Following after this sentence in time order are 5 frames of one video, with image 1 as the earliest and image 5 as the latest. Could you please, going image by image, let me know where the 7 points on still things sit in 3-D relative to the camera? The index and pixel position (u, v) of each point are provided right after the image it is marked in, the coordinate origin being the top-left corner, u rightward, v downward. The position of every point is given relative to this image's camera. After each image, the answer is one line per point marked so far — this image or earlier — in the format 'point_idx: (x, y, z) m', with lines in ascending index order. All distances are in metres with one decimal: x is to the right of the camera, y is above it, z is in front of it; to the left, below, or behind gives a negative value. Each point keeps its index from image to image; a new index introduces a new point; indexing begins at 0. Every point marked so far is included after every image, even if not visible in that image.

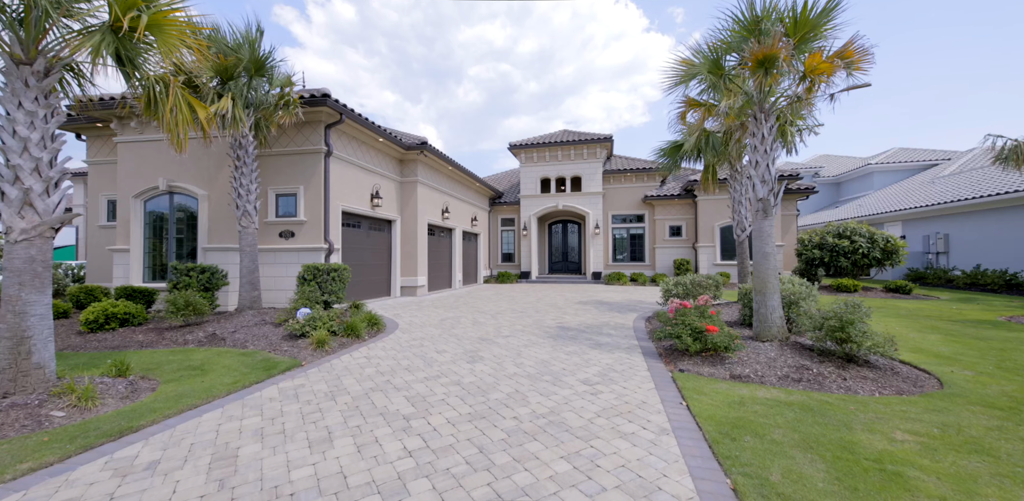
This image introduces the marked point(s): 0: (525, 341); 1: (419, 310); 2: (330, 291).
0: (+0.2, -1.6, +6.8) m
1: (-2.5, -1.6, +10.2) m
2: (-3.9, -0.9, +8.3) m
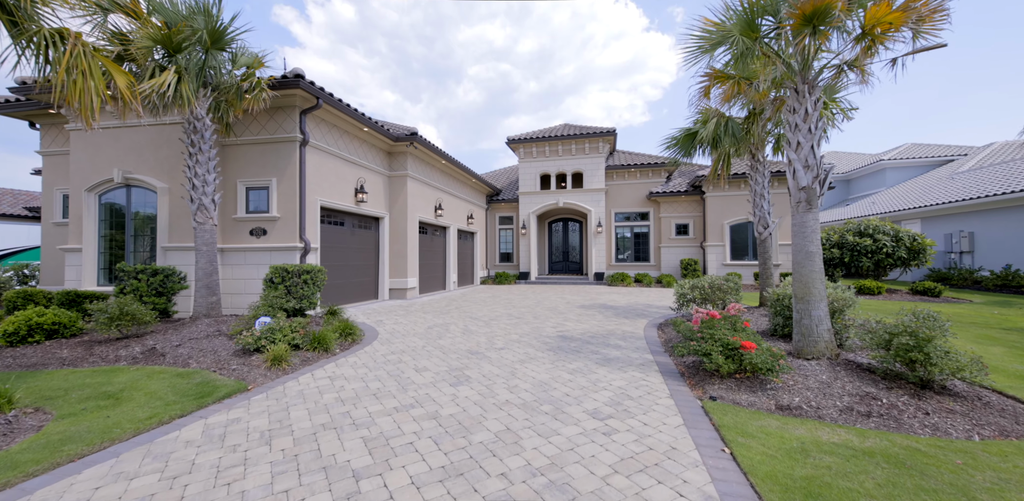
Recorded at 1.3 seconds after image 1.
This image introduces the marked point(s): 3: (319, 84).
0: (+0.2, -1.6, +5.9) m
1: (-2.5, -1.6, +9.2) m
2: (-4.0, -0.9, +7.3) m
3: (-4.4, +3.8, +8.8) m
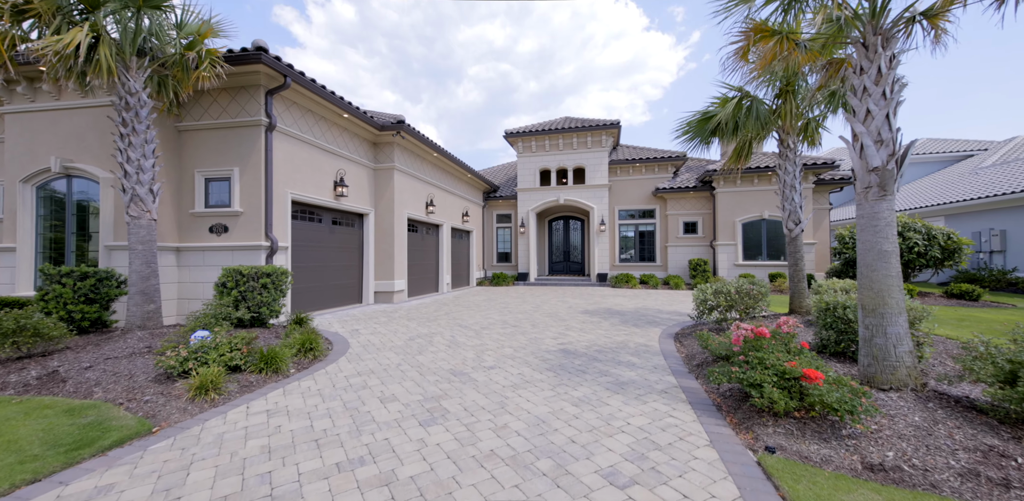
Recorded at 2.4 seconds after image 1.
0: (0.0, -1.6, +4.8) m
1: (-2.7, -1.5, +8.2) m
2: (-4.1, -0.9, +6.2) m
3: (-4.5, +3.8, +7.7) m
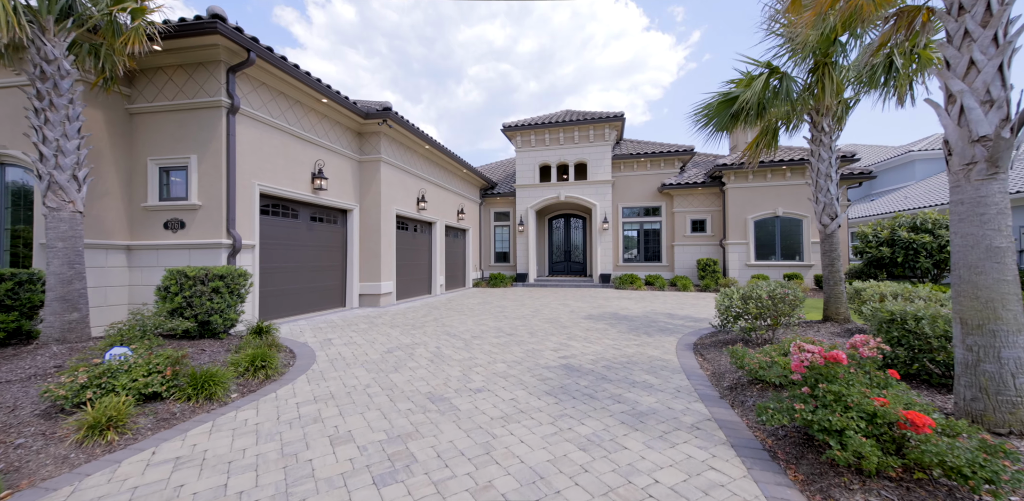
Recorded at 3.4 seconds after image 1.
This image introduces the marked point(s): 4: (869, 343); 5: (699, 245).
0: (0.0, -1.6, +3.9) m
1: (-2.7, -1.5, +7.2) m
2: (-4.2, -0.8, +5.3) m
3: (-4.6, +3.9, +6.8) m
4: (+2.8, -0.7, +3.0) m
5: (+7.9, +0.2, +16.3) m
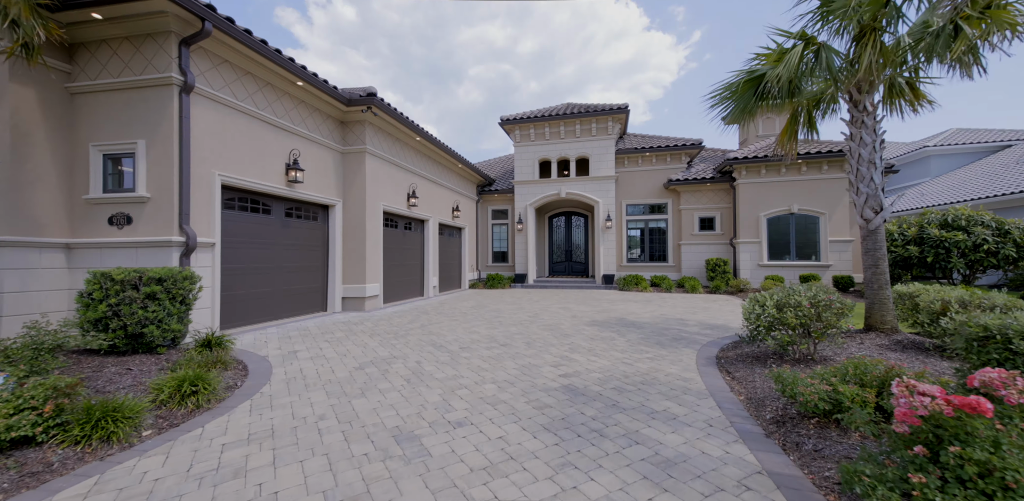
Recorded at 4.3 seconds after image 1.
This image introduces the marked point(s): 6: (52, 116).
0: (-0.1, -1.5, +3.0) m
1: (-2.8, -1.5, +6.4) m
2: (-4.3, -0.8, +4.4) m
3: (-4.7, +3.9, +5.9) m
4: (+2.7, -0.7, +2.1) m
5: (+7.8, +0.3, +15.4) m
6: (-7.1, +2.1, +6.0) m
